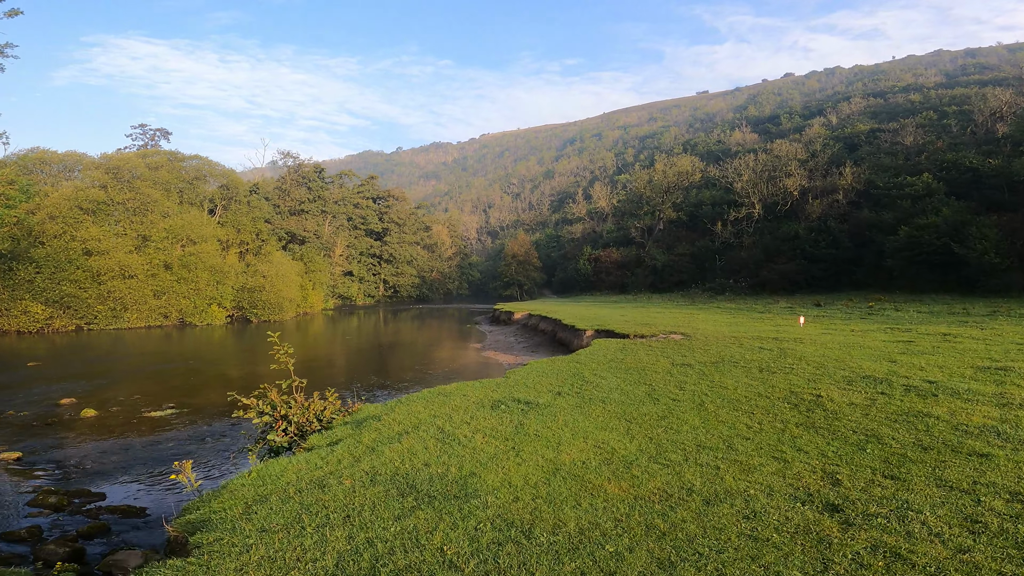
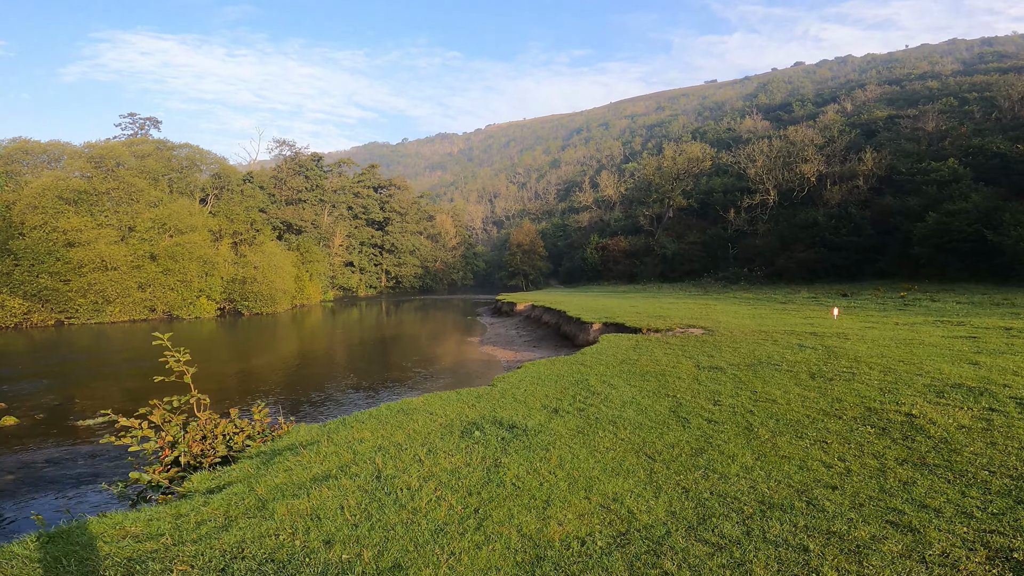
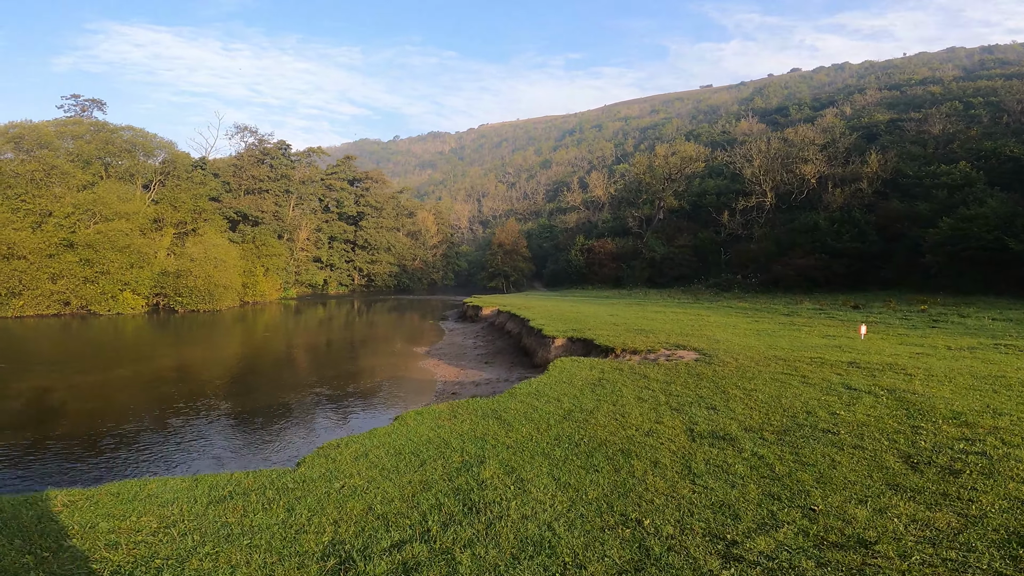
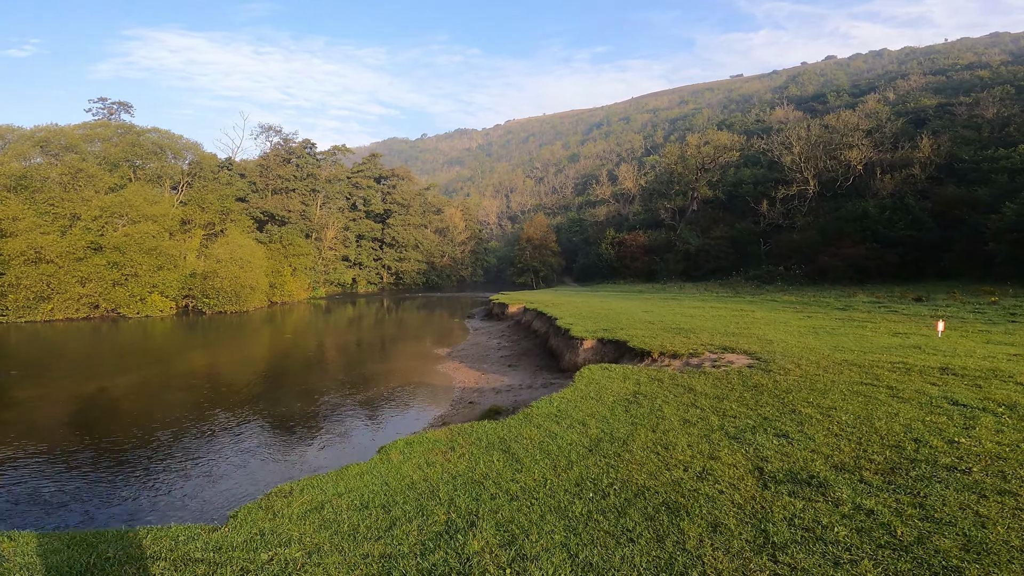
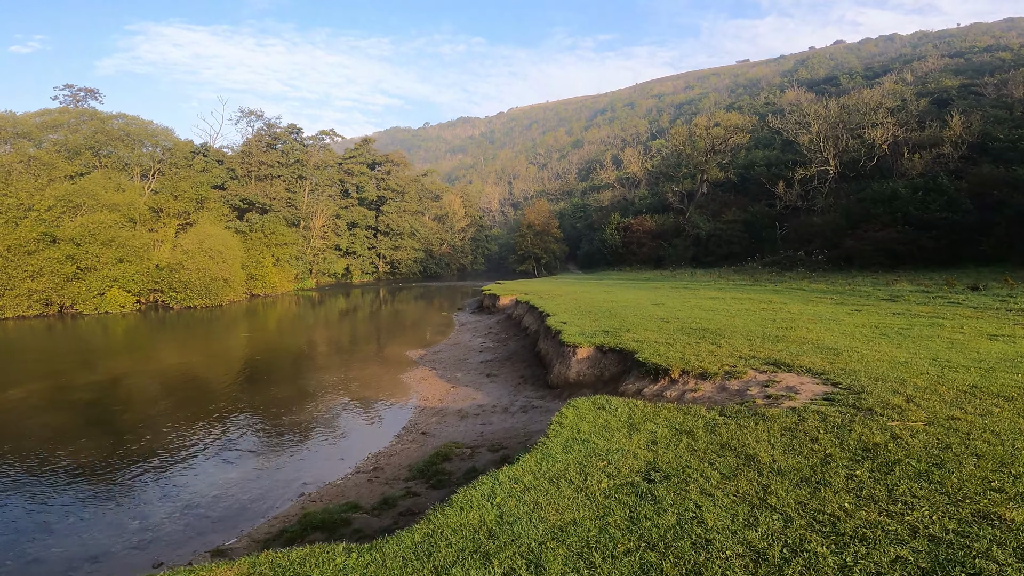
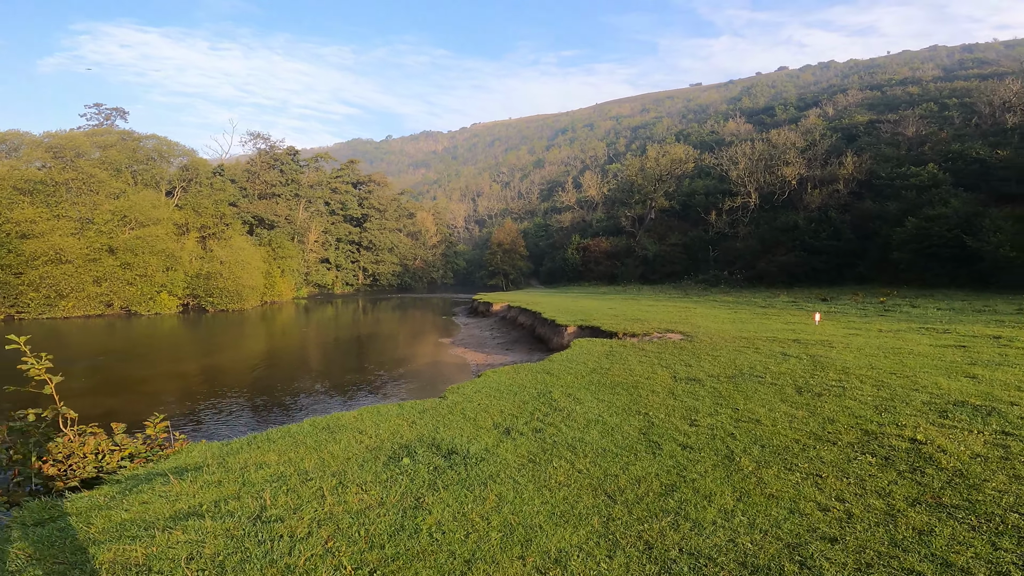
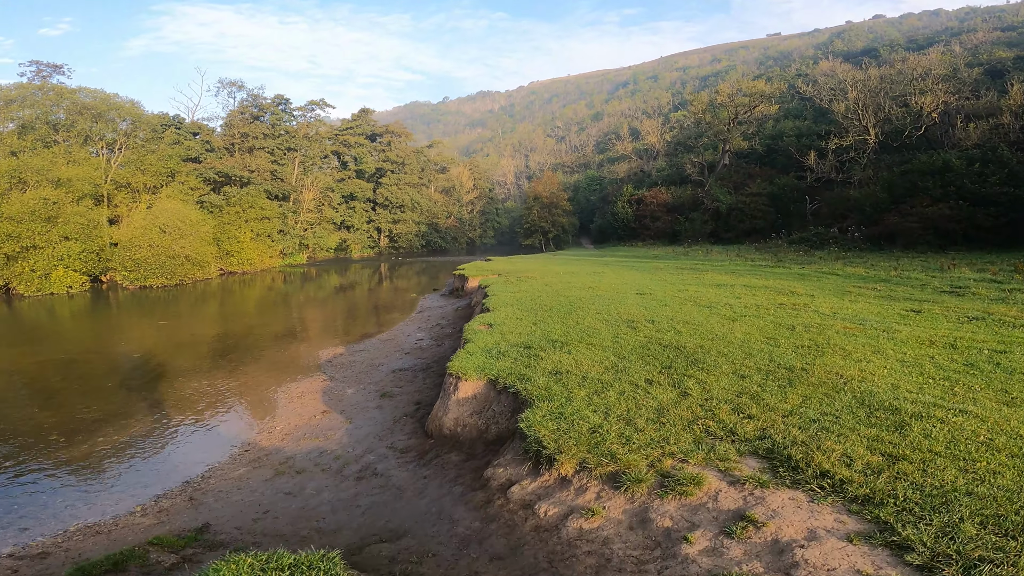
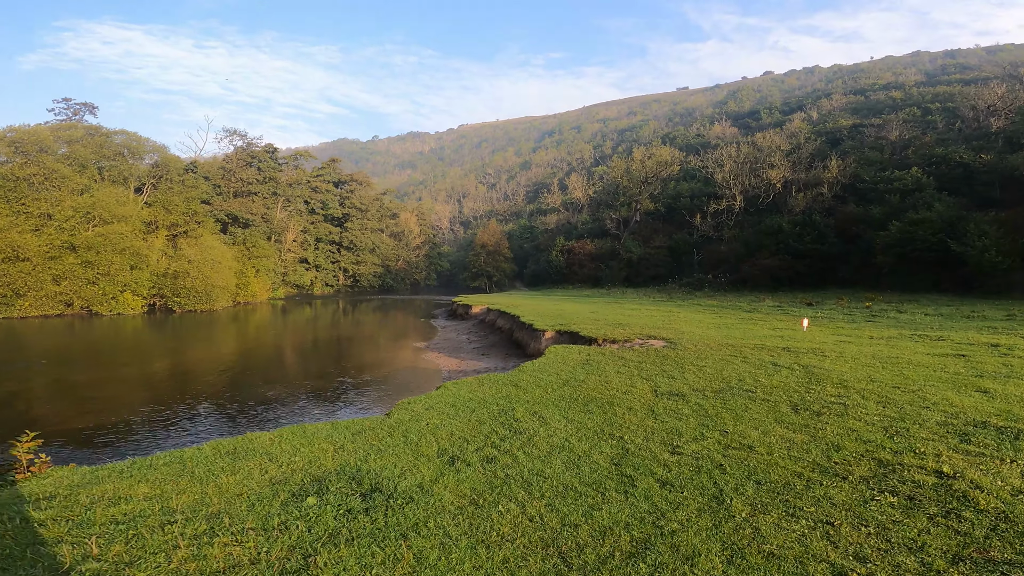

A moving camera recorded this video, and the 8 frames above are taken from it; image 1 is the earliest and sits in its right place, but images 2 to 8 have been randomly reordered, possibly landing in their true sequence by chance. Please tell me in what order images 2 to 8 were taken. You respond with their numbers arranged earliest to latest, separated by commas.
2, 6, 8, 3, 4, 5, 7
